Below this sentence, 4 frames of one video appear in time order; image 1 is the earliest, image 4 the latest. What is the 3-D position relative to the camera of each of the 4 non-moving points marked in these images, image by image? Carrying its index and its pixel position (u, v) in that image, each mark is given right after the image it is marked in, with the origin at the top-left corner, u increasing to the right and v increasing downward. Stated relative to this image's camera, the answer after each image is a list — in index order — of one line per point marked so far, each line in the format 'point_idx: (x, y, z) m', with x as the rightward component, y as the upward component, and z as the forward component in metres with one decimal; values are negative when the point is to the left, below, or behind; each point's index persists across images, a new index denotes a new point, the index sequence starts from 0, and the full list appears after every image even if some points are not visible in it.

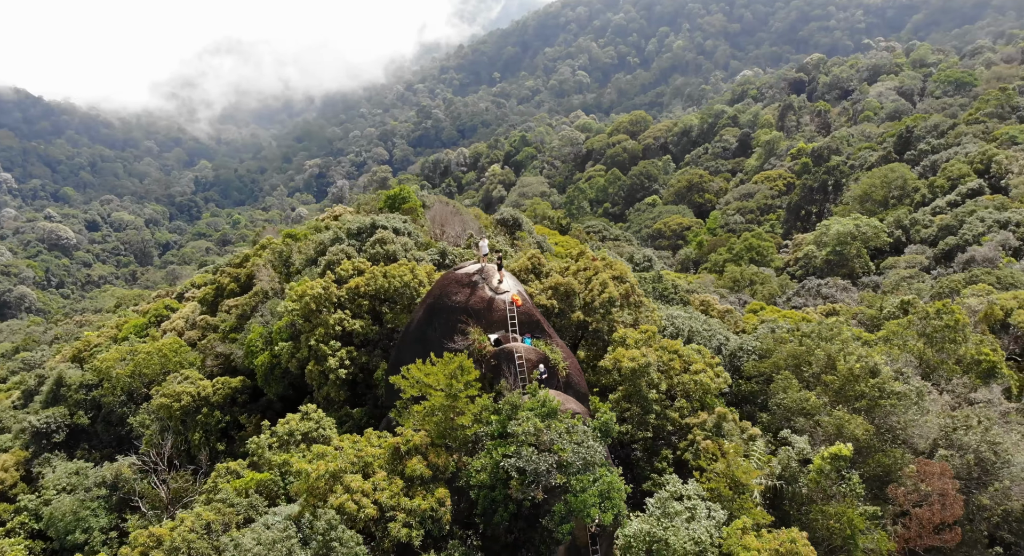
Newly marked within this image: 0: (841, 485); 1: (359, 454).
0: (+8.3, -5.2, +19.7) m
1: (-3.4, -4.0, +18.1) m
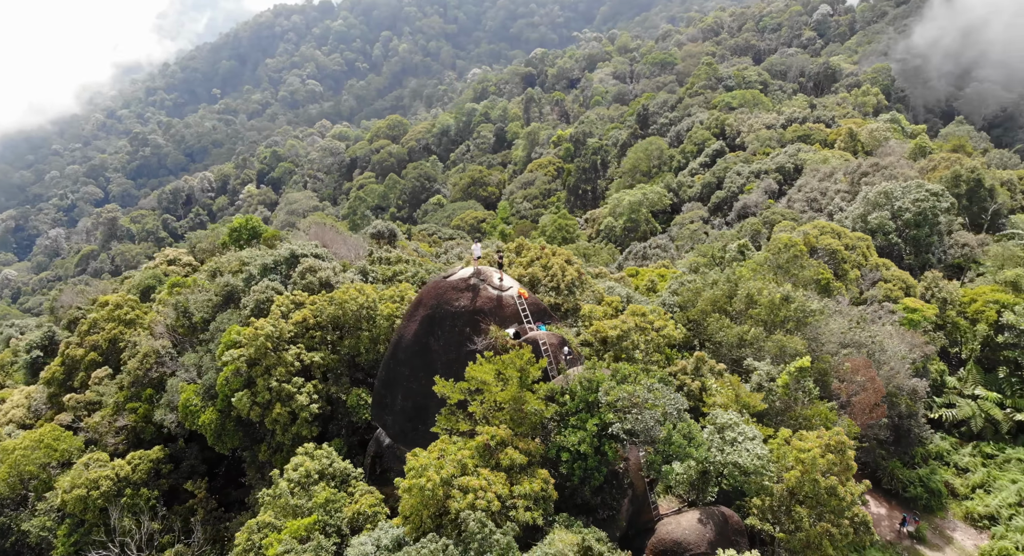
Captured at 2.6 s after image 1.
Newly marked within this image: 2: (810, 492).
0: (+9.1, -3.5, +24.4) m
1: (-1.3, -4.4, +19.0) m
2: (+7.5, -5.4, +19.6) m
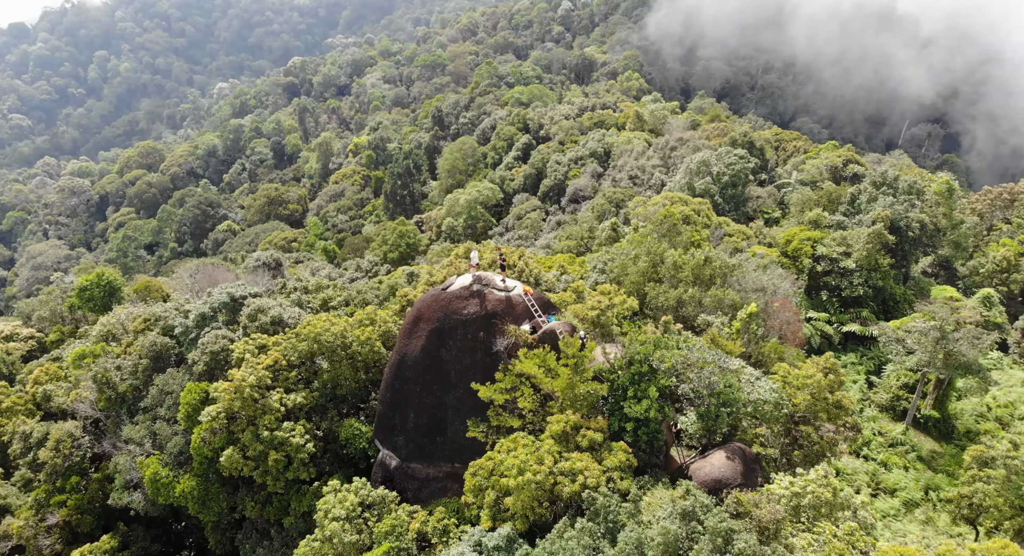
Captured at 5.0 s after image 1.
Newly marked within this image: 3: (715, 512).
0: (+8.7, -2.0, +28.4) m
1: (+0.8, -4.4, +20.0) m
2: (+9.0, -4.0, +23.4) m
3: (+4.9, -5.7, +18.9) m
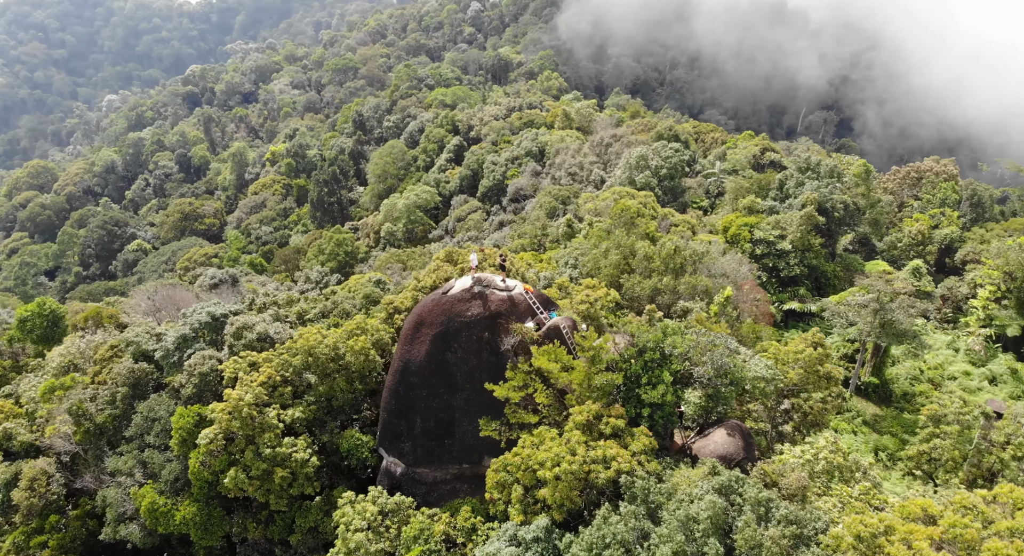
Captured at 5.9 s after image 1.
0: (+8.2, -1.5, +29.8) m
1: (+1.6, -4.3, +20.5) m
2: (+9.3, -3.3, +24.9) m
3: (+5.8, -5.3, +19.9) m
